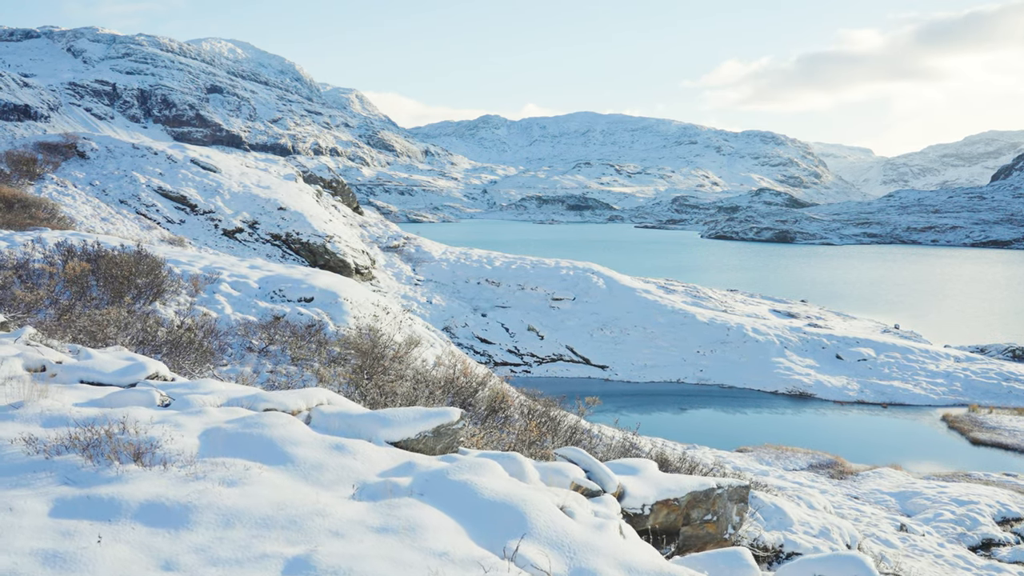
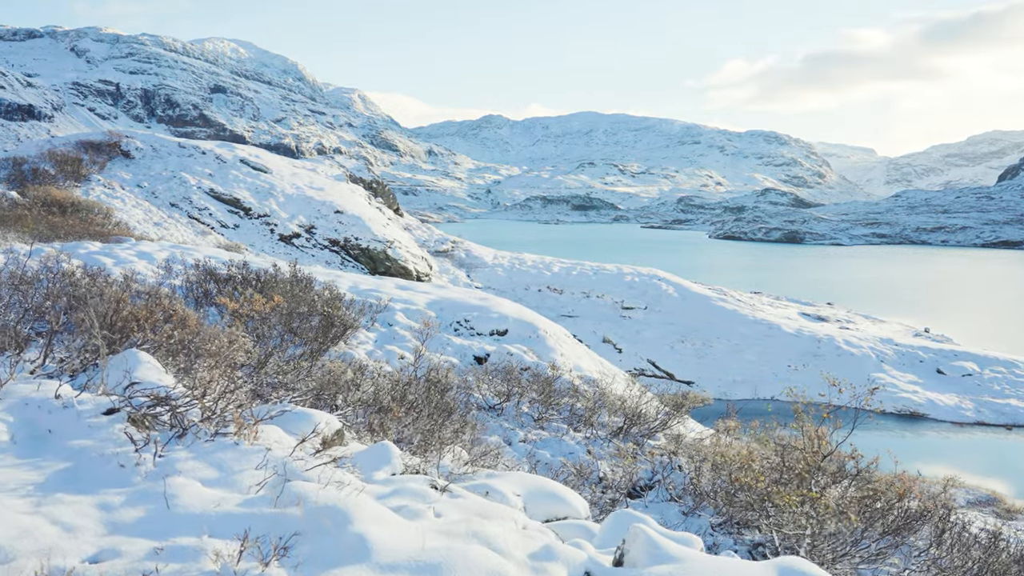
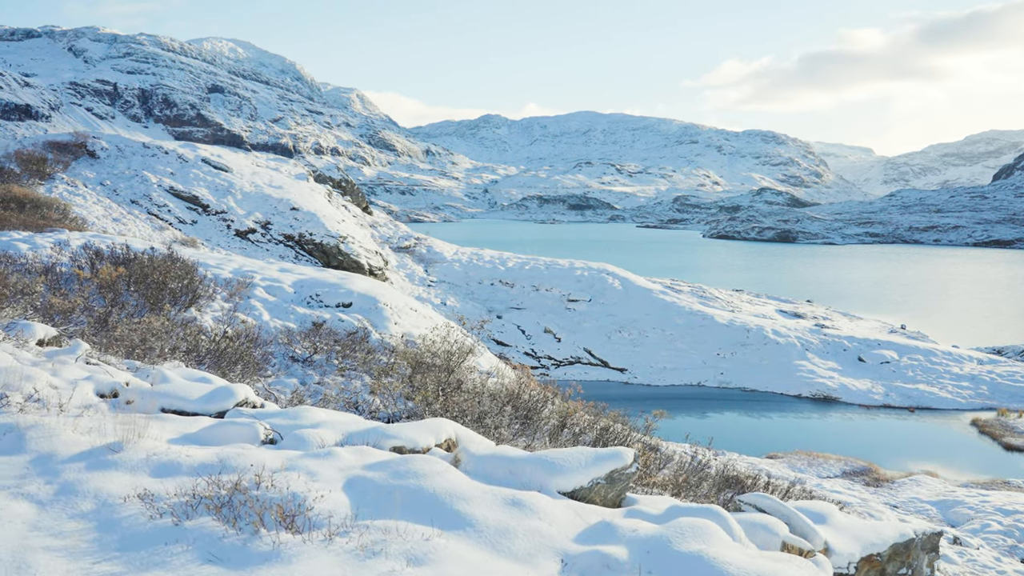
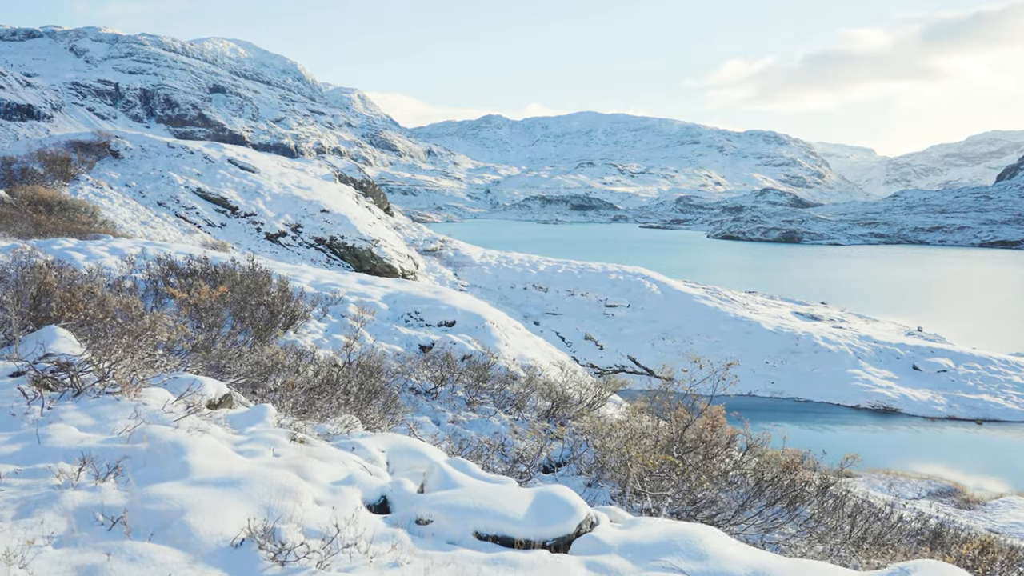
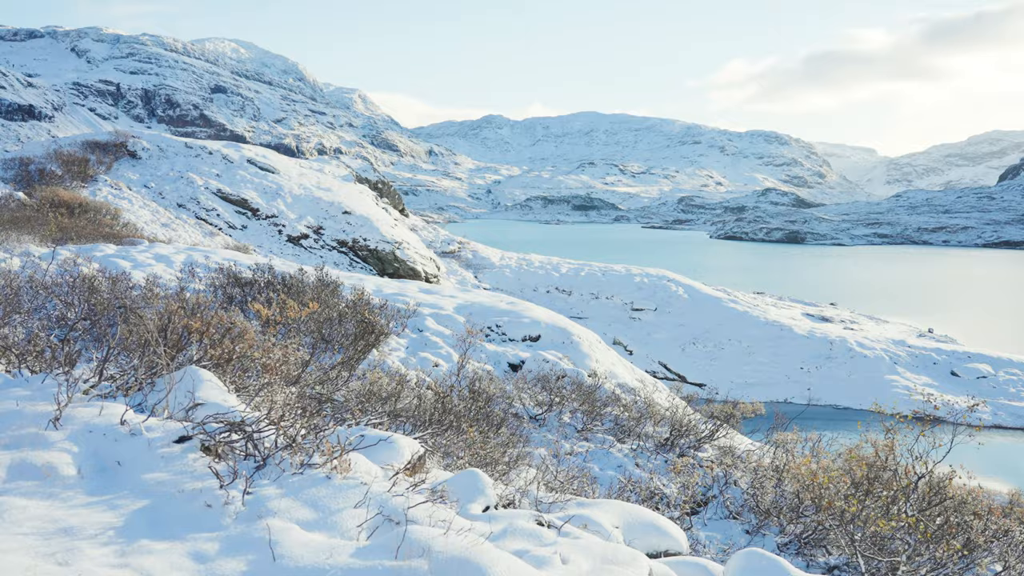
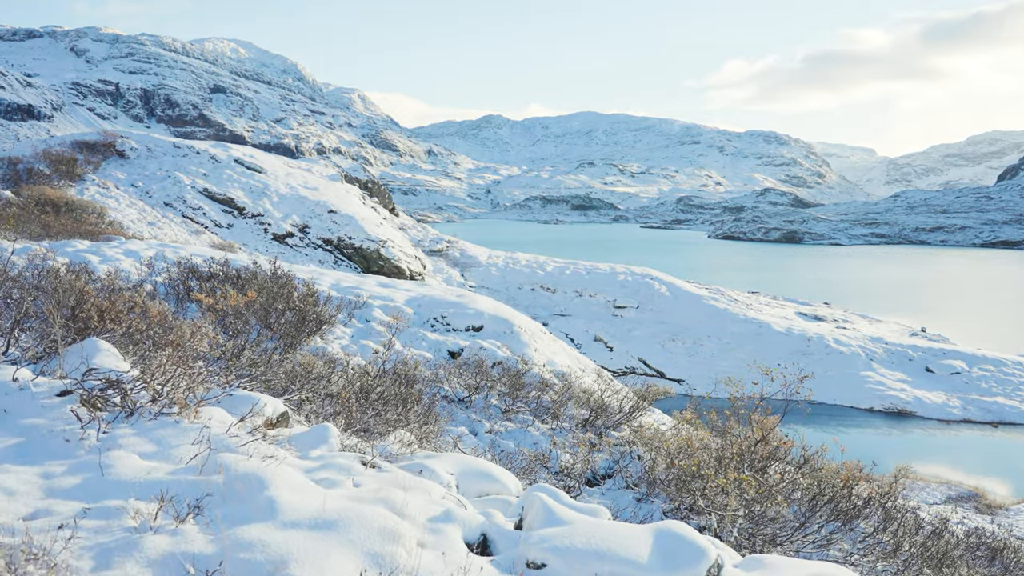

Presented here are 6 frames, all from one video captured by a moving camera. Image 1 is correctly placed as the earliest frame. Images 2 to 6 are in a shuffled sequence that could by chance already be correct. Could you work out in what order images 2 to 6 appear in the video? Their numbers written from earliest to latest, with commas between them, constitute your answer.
3, 4, 6, 2, 5
